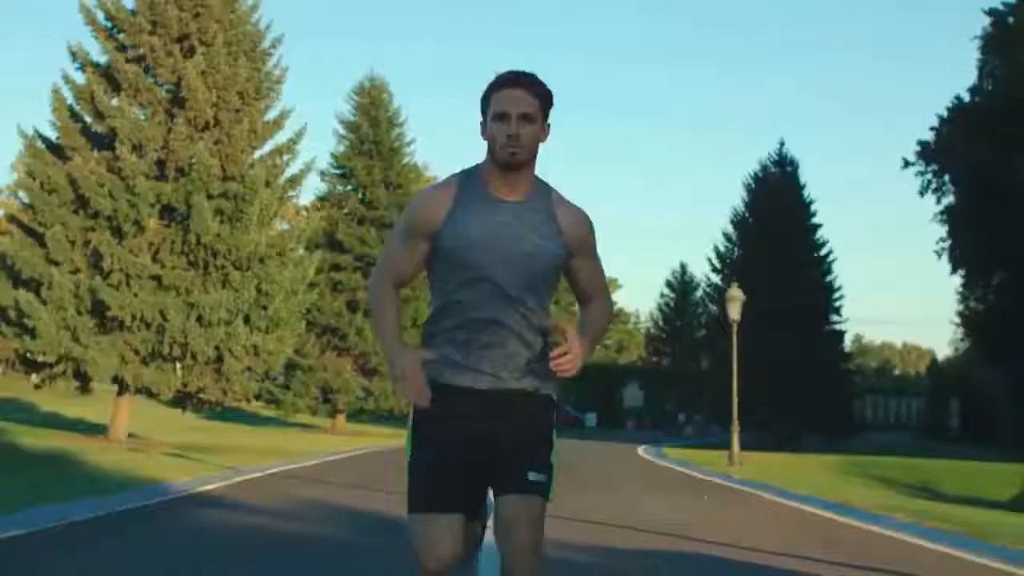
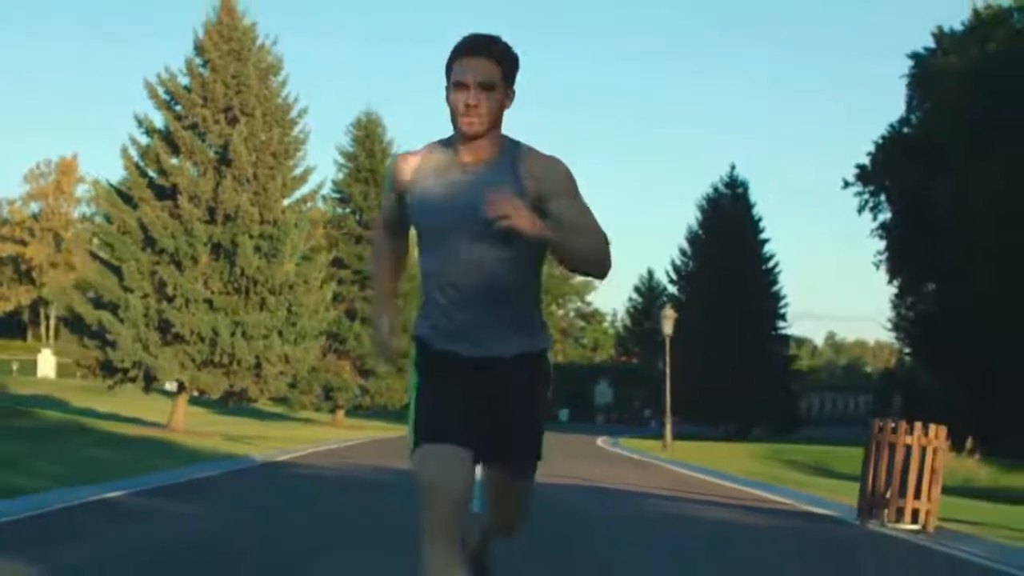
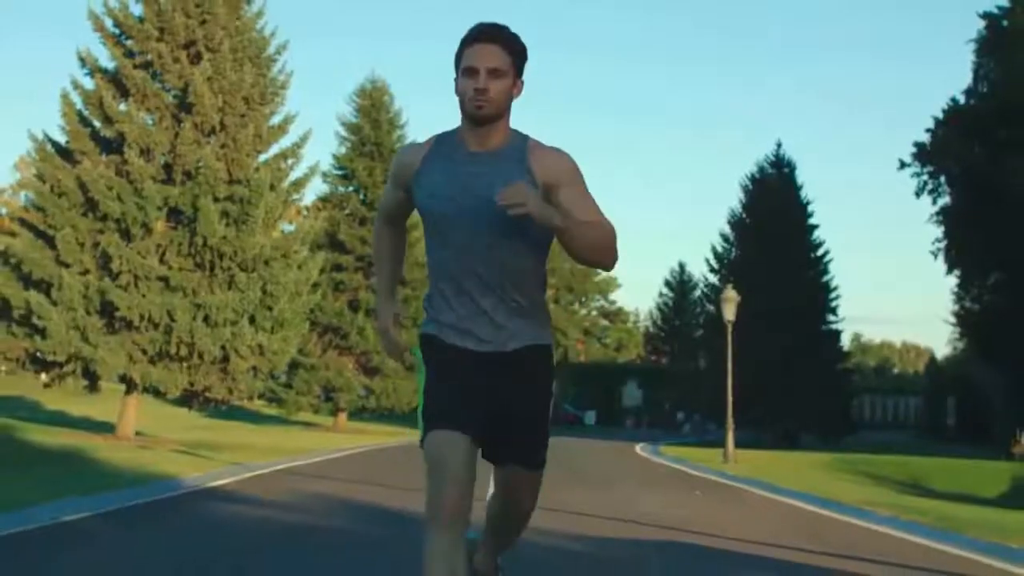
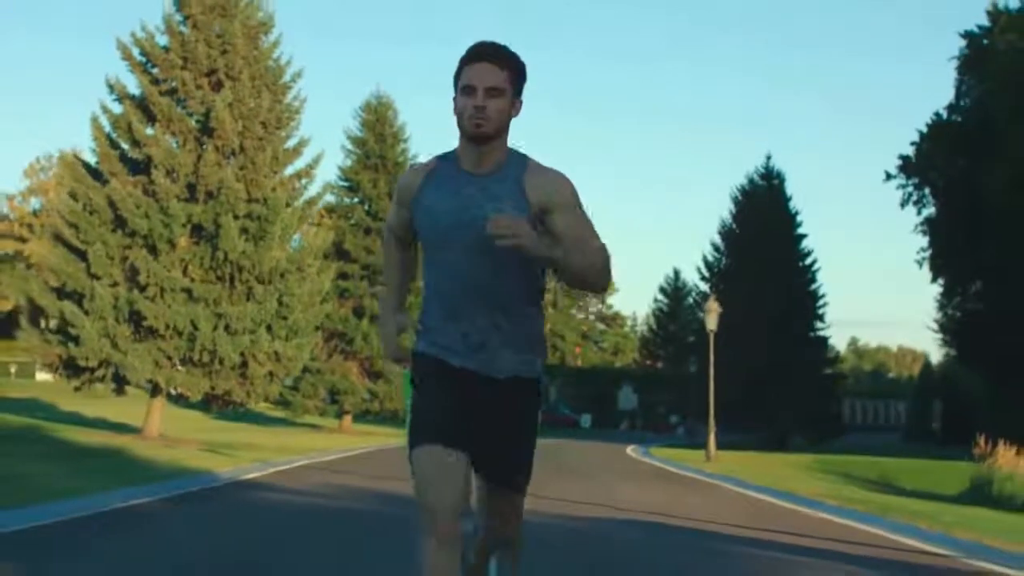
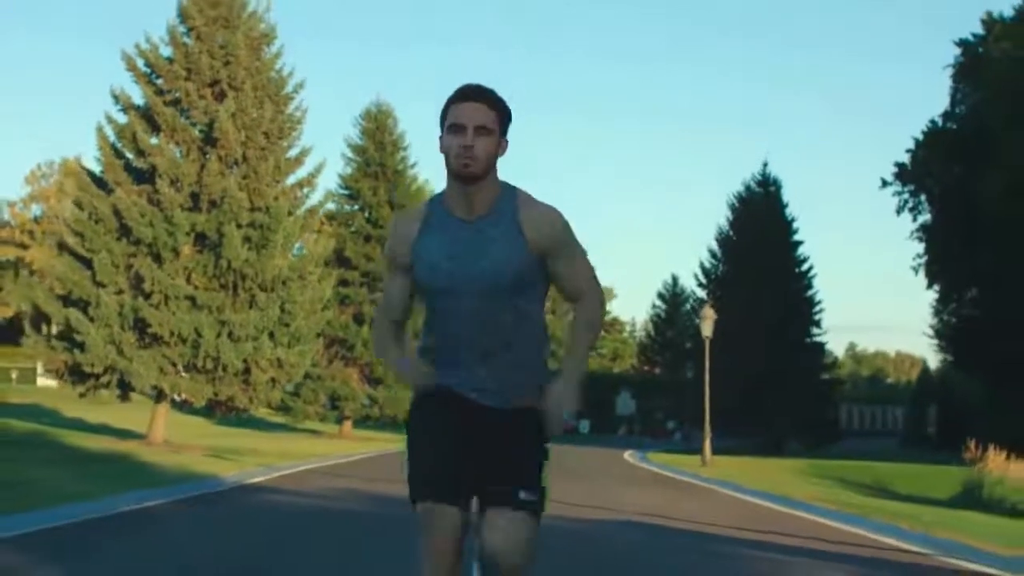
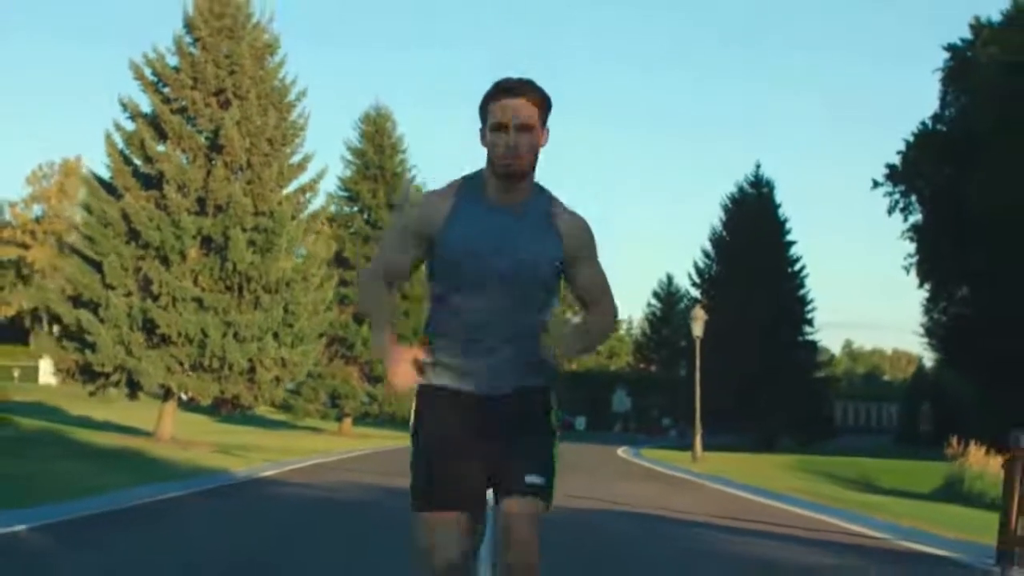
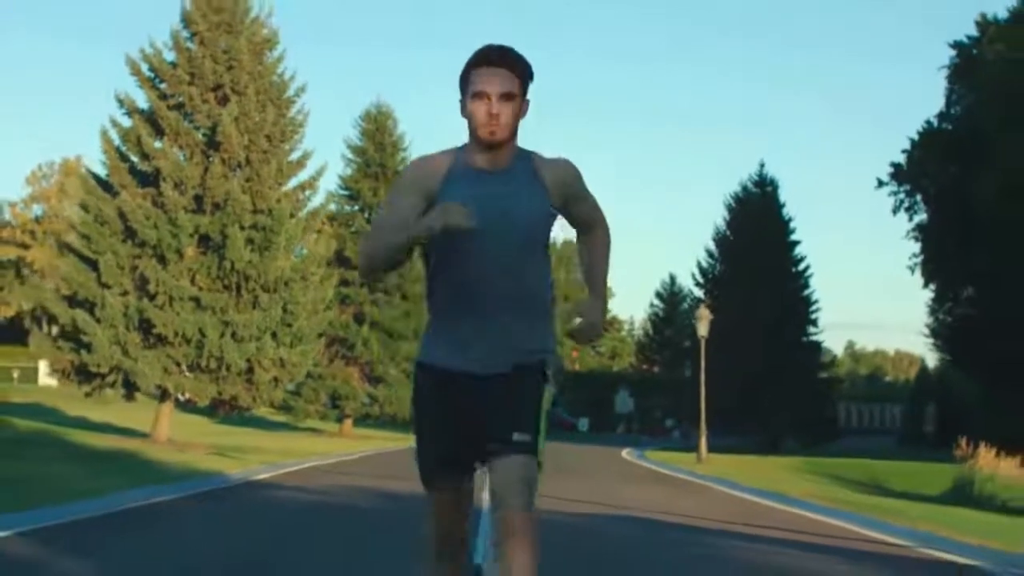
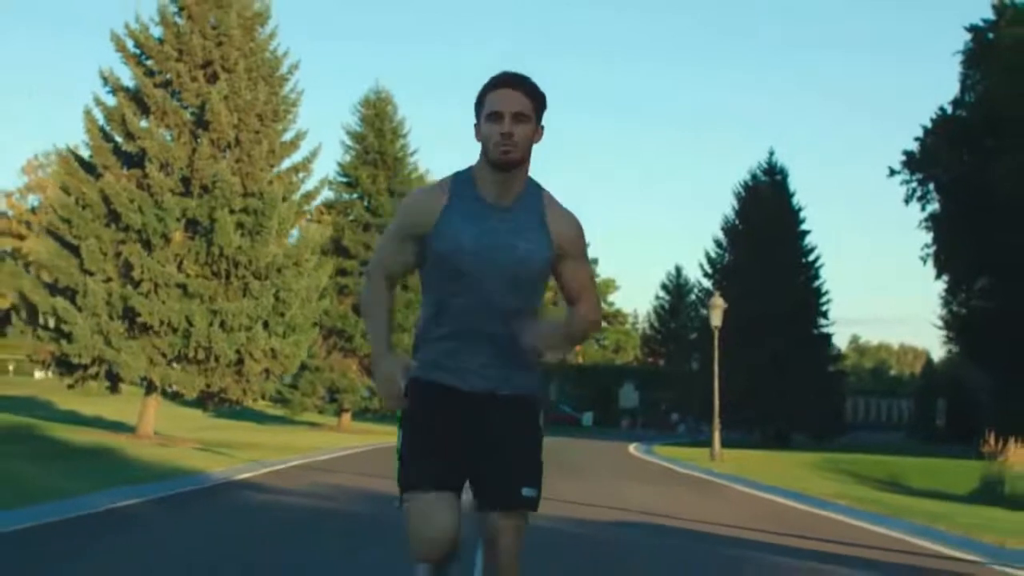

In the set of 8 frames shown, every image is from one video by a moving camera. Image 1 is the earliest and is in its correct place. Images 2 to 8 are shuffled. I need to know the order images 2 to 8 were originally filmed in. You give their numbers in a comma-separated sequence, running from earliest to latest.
3, 8, 4, 5, 7, 6, 2
